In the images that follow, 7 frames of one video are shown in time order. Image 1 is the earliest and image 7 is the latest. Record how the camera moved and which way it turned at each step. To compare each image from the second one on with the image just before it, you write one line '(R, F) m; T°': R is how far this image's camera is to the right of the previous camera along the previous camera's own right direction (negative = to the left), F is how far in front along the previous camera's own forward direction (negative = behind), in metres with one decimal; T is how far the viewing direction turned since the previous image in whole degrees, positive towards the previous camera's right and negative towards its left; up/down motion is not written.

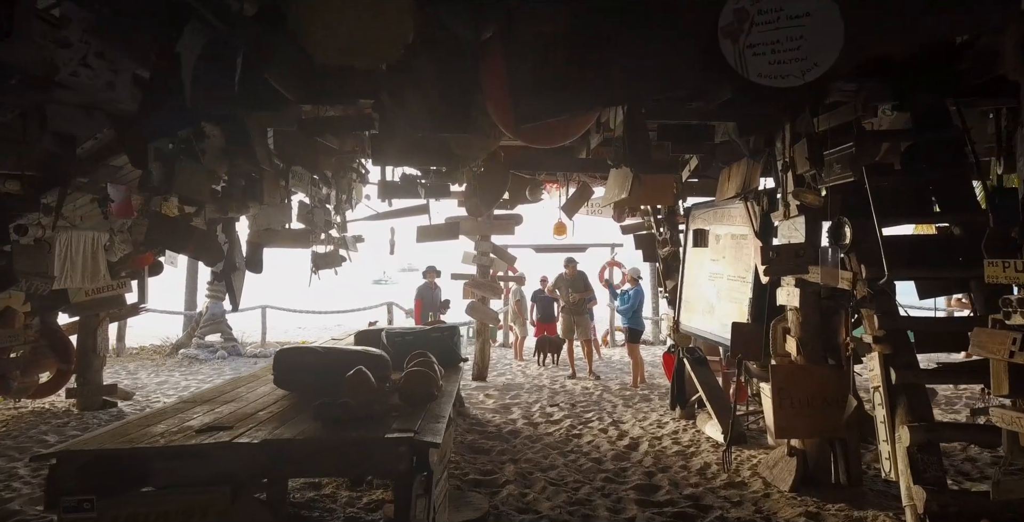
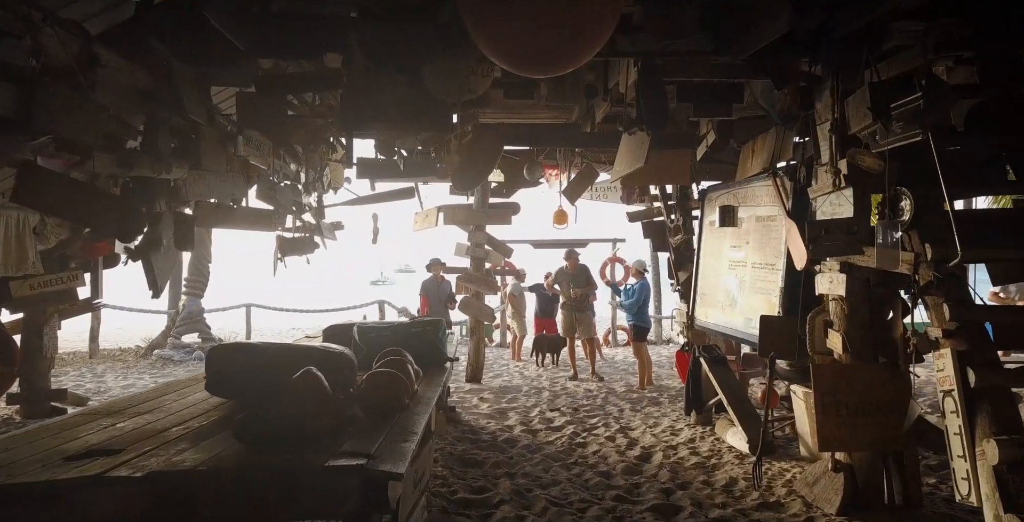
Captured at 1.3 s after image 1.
(0.0, +0.6) m; 0°
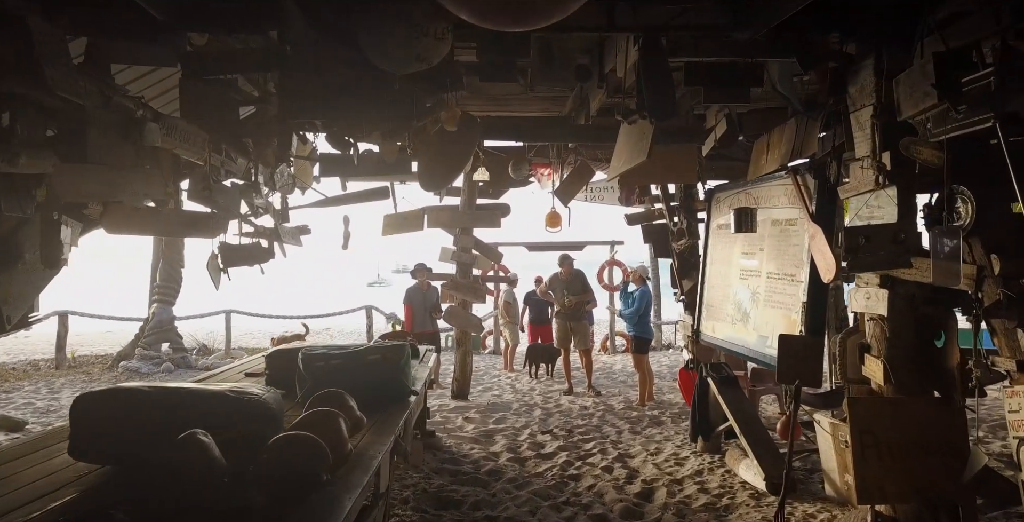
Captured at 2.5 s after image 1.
(+0.1, +0.6) m; 0°
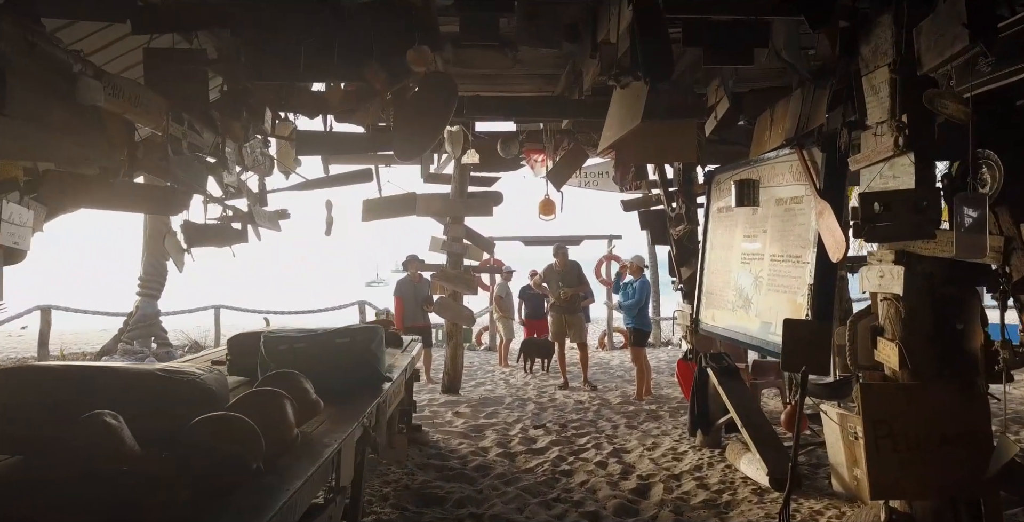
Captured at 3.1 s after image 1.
(+0.1, +0.2) m; 0°
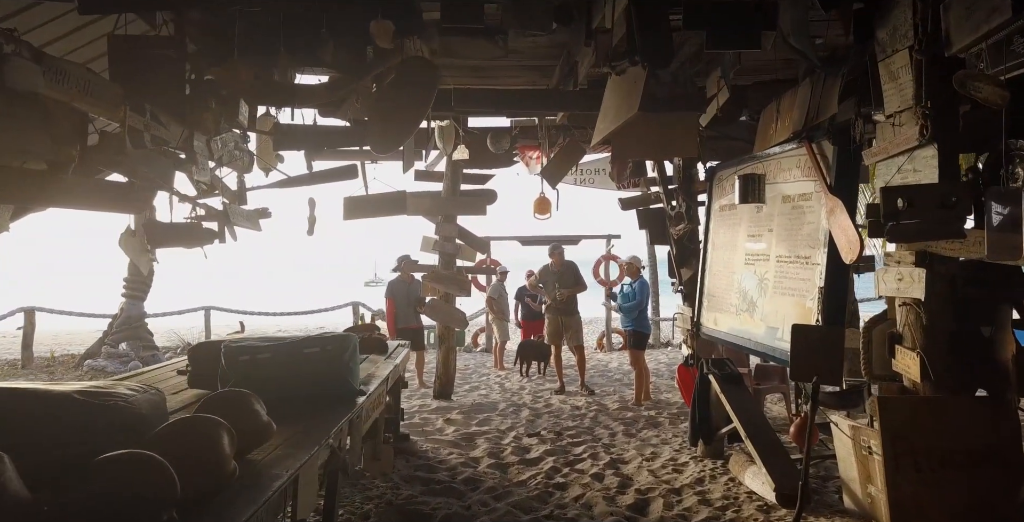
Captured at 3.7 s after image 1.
(+0.1, +0.2) m; 0°
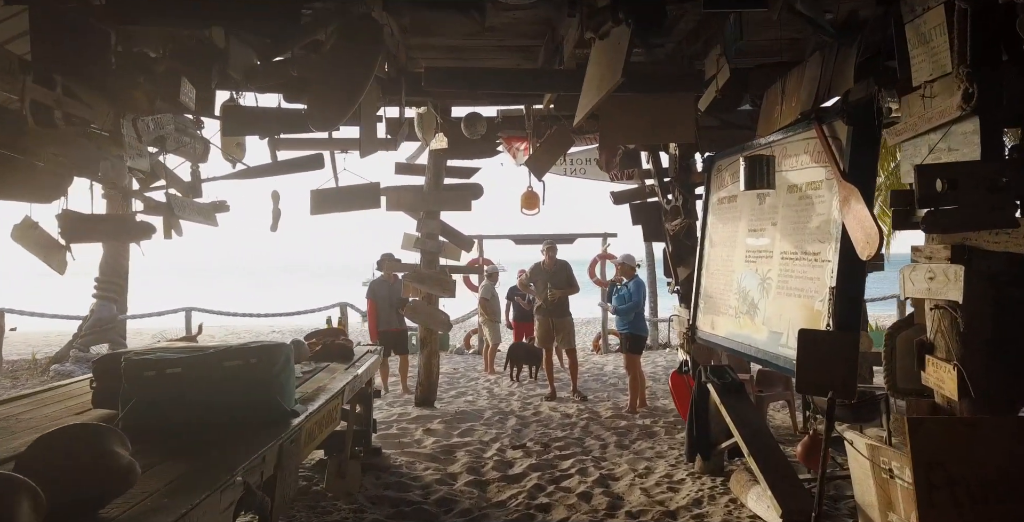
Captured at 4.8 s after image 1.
(+0.1, +0.4) m; 0°
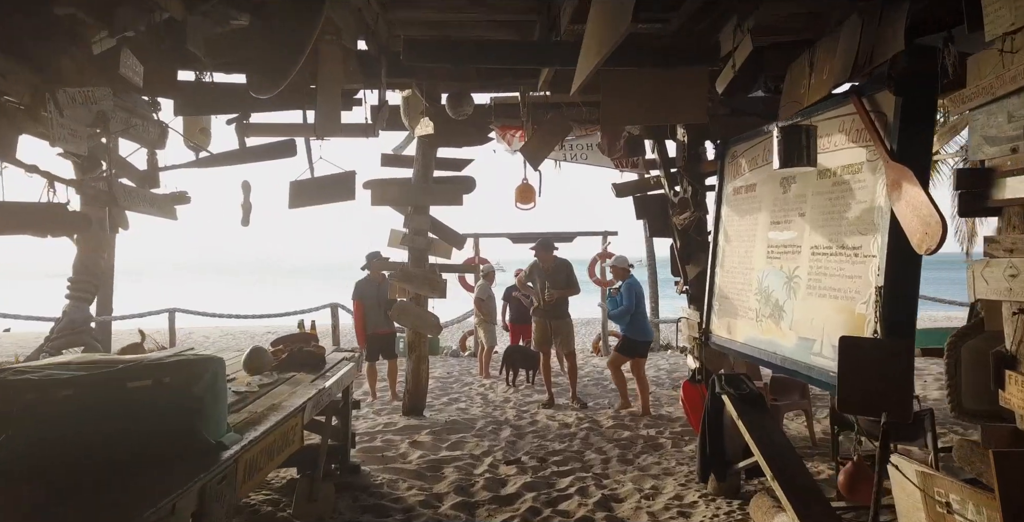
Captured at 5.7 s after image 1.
(0.0, +0.4) m; 0°
